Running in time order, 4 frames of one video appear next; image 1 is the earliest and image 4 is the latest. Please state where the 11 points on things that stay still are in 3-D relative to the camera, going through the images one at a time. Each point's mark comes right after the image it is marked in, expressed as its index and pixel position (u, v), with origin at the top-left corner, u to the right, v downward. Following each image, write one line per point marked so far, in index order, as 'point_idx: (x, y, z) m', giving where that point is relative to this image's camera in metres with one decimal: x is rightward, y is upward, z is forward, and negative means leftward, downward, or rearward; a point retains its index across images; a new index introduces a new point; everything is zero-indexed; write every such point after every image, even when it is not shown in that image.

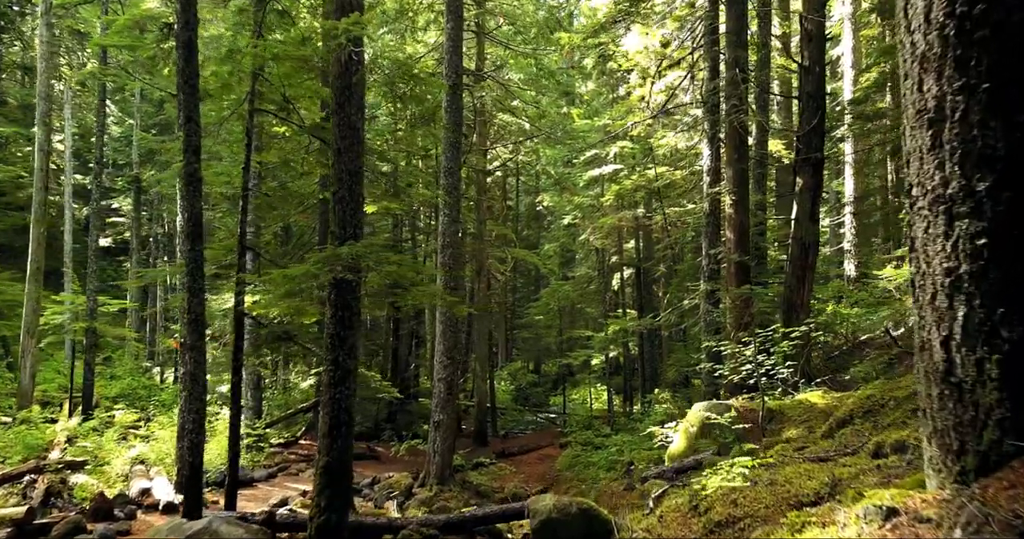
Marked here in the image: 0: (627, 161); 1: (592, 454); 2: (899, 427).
0: (+3.9, +3.6, +19.2) m
1: (+2.1, -4.8, +14.8) m
2: (+3.1, -1.3, +4.6) m
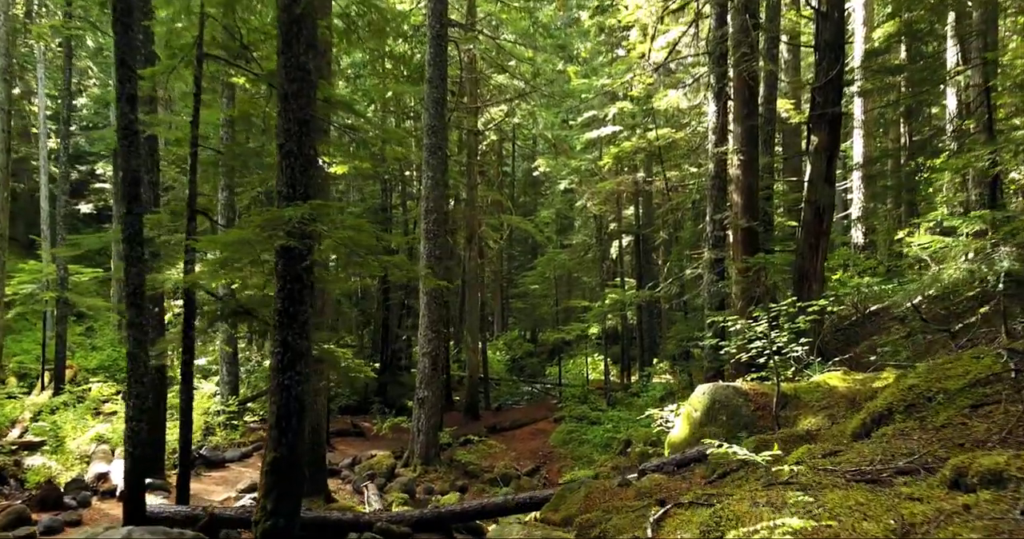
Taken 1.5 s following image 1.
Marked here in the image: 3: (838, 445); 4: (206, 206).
0: (+3.6, +4.7, +18.1) m
1: (+1.9, -4.0, +14.2) m
2: (+2.9, -1.1, +3.8) m
3: (+2.4, -1.3, +4.3) m
4: (-4.0, +0.8, +7.4) m
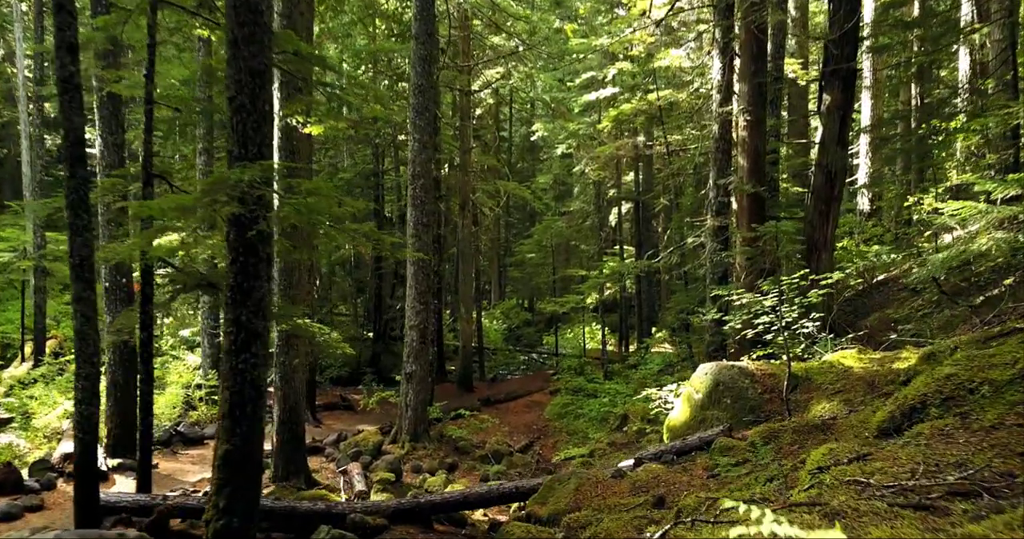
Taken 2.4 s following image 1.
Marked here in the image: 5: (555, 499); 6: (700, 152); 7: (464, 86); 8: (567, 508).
0: (+3.5, +5.6, +17.2) m
1: (+1.7, -3.2, +13.8) m
2: (+2.7, -0.9, +3.2) m
3: (+2.3, -1.1, +3.8) m
4: (-4.1, +1.2, +6.7) m
5: (+0.4, -2.0, +4.9) m
6: (+4.7, +2.9, +14.3) m
7: (-1.5, +5.6, +17.3) m
8: (+0.4, -2.0, +4.7) m
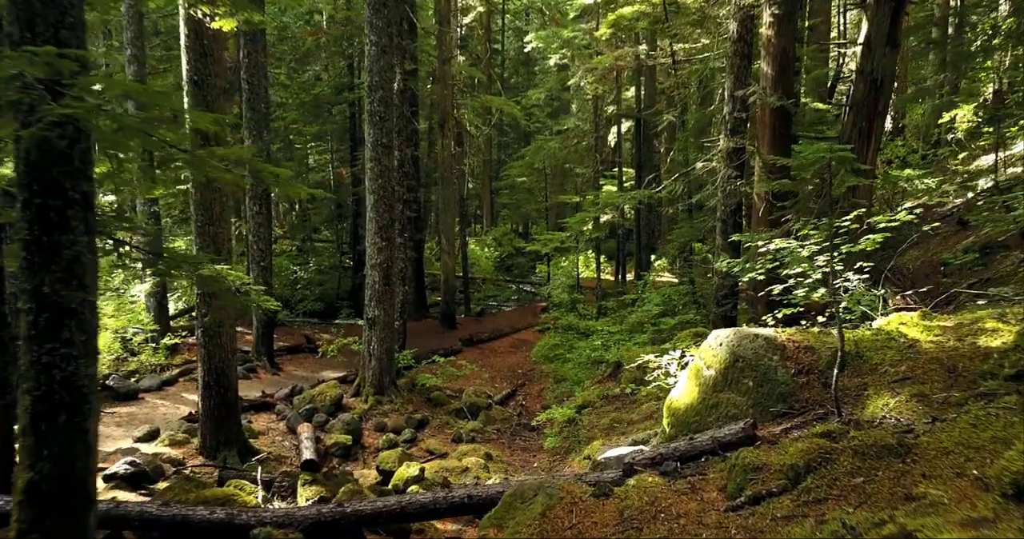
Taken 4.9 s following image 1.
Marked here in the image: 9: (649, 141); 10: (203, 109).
0: (+3.1, +7.6, +14.8) m
1: (+1.3, -1.7, +12.6) m
2: (+2.4, -0.8, +1.8) m
3: (+1.9, -1.0, +2.4) m
4: (-4.5, +1.7, +5.0) m
5: (0.0, -1.6, +3.6) m
6: (+4.3, +4.5, +12.3) m
7: (-1.8, +7.5, +14.9) m
8: (+0.1, -1.6, +3.4) m
9: (+4.5, +4.2, +18.6) m
10: (-3.7, +1.9, +6.8) m
